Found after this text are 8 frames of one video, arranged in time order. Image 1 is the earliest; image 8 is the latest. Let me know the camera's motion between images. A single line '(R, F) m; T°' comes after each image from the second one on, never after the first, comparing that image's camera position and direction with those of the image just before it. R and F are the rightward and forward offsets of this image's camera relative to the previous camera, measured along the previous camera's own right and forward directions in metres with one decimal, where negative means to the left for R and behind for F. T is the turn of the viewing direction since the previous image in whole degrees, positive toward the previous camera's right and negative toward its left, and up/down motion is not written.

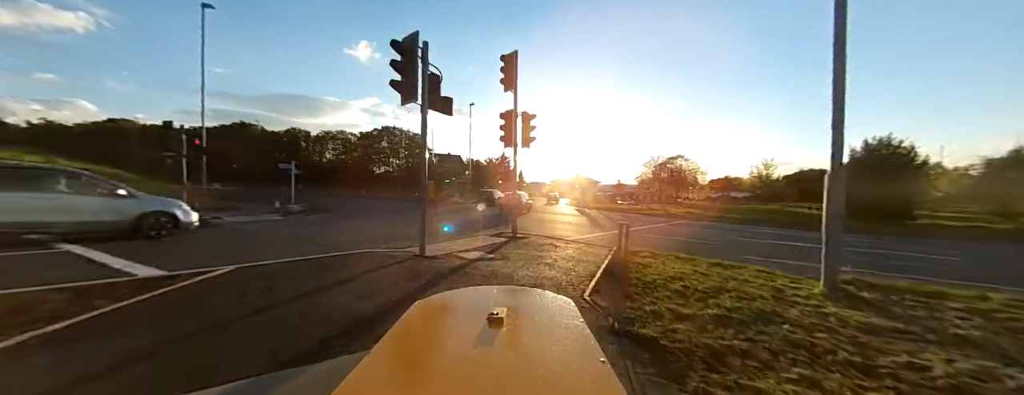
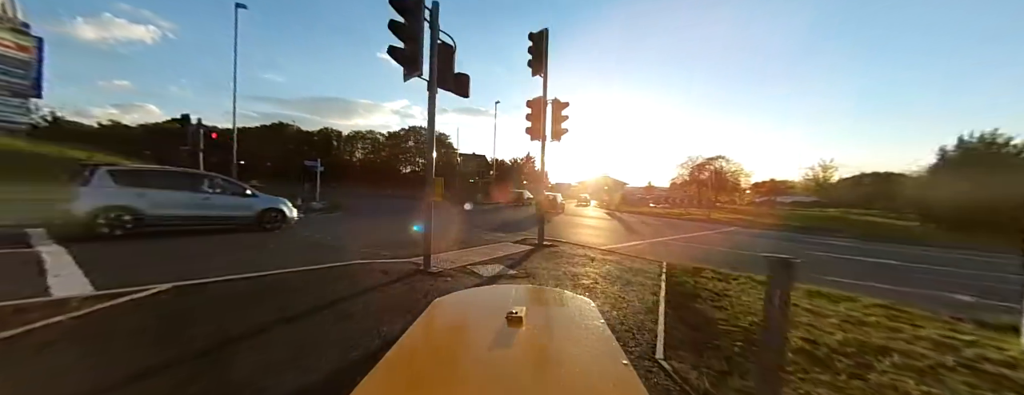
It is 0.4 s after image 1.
(-0.1, +1.2) m; -5°
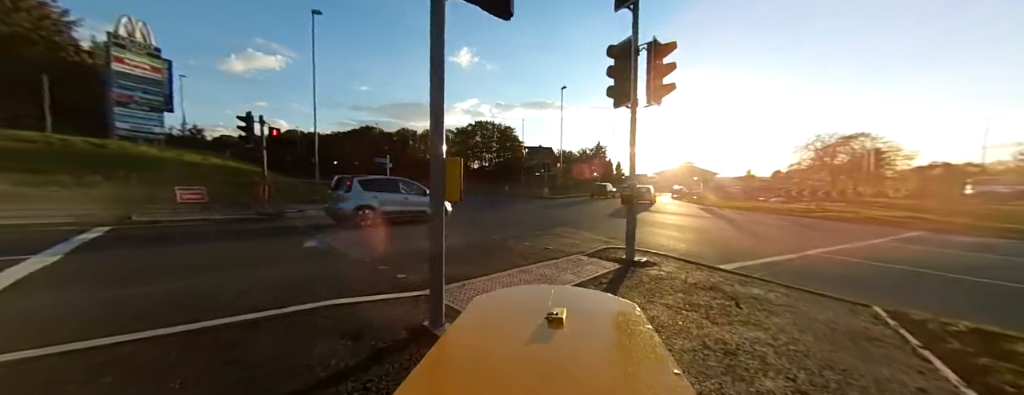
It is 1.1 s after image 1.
(-0.1, +2.2) m; -13°
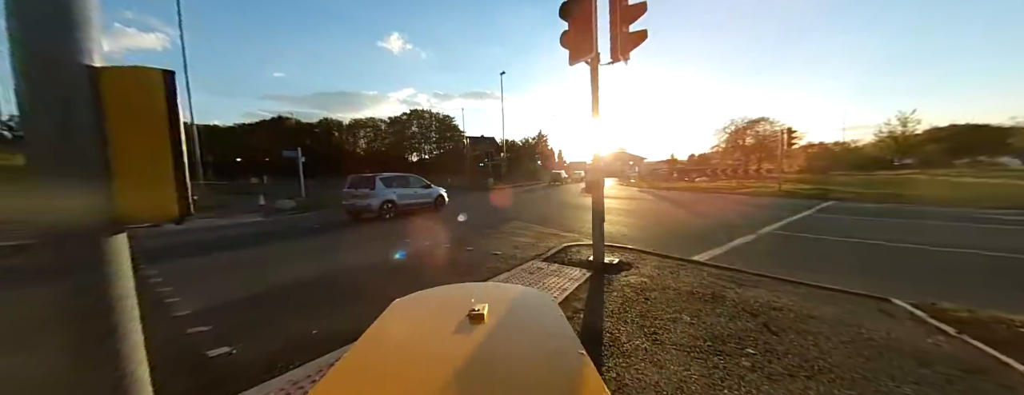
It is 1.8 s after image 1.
(+0.2, +1.5) m; +10°
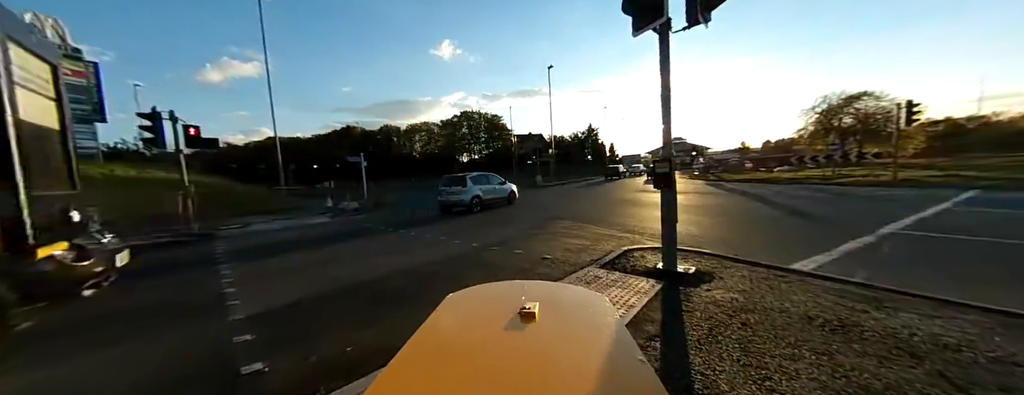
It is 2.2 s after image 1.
(0.0, +0.4) m; -9°
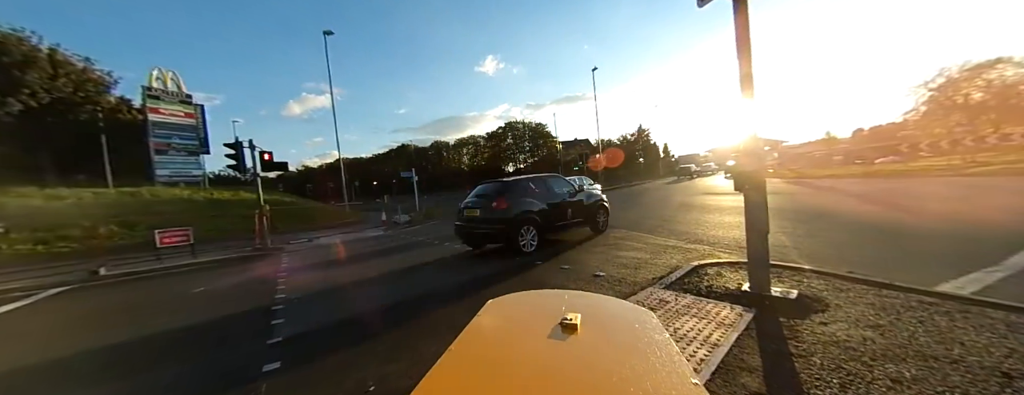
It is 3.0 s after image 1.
(0.0, +0.4) m; -9°
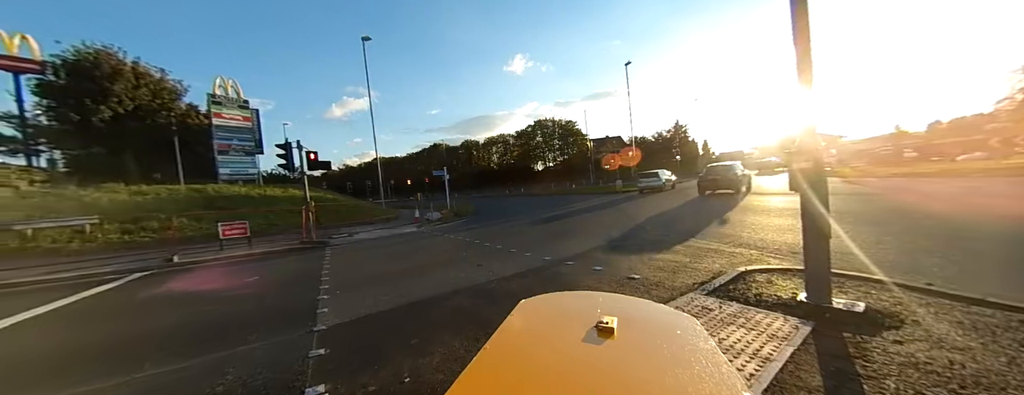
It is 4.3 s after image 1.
(0.0, 0.0) m; -5°
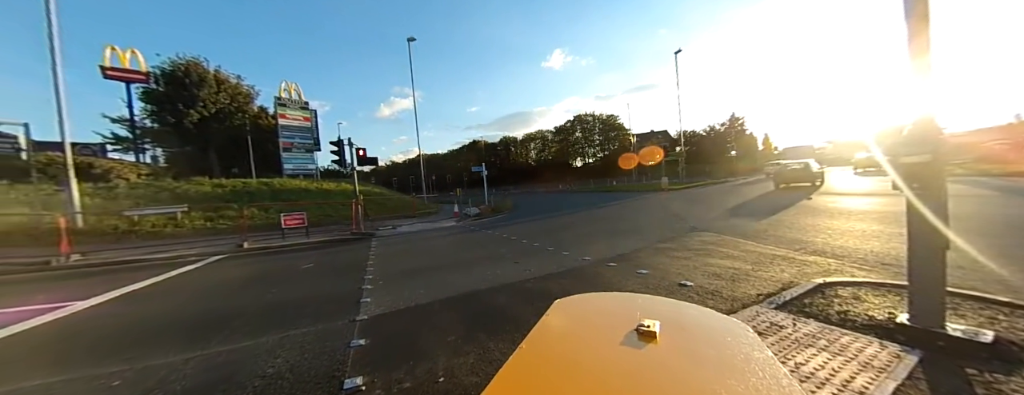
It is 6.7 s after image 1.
(0.0, +0.1) m; -7°
